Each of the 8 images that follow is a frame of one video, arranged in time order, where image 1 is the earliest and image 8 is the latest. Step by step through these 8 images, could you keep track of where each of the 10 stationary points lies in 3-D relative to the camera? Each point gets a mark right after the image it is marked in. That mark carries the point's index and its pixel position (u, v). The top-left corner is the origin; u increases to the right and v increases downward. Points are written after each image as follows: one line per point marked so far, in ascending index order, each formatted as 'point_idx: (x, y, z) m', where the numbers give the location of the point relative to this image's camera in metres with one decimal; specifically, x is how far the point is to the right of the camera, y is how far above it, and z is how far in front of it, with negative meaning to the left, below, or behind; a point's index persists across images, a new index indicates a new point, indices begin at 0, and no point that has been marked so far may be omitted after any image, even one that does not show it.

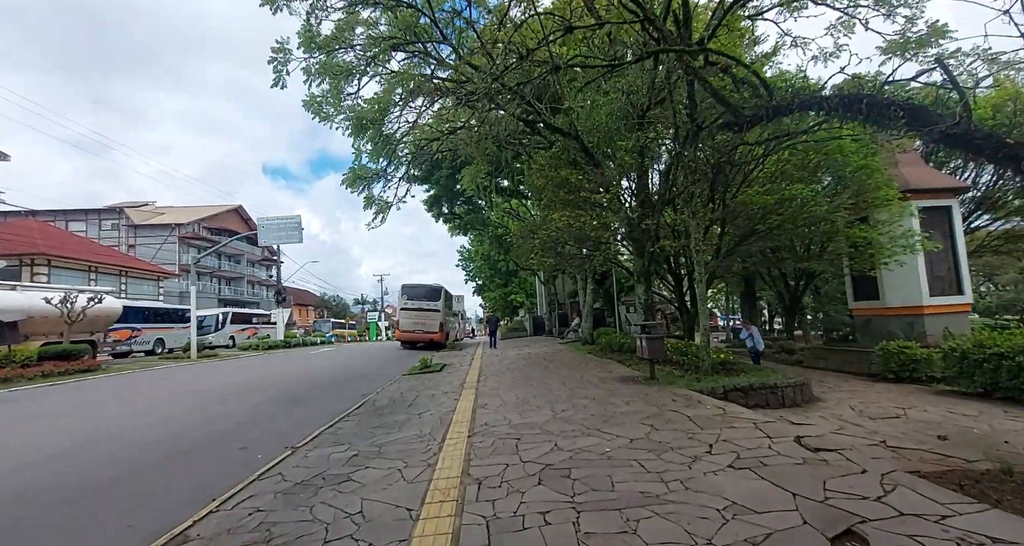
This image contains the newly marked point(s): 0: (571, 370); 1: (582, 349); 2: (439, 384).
0: (+1.4, -2.2, +10.2) m
1: (+2.3, -2.6, +15.2) m
2: (-1.6, -2.4, +9.8) m
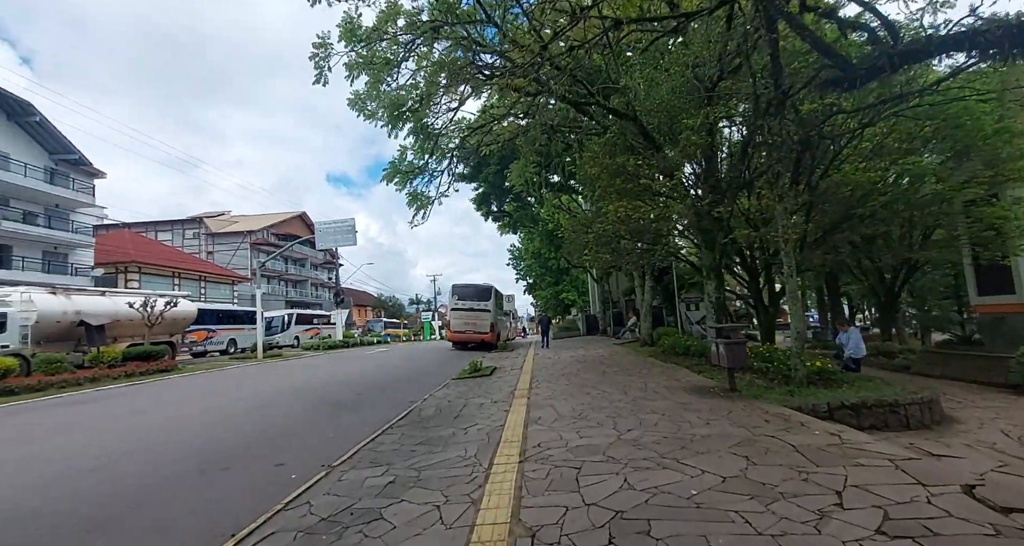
0: (+2.5, -2.1, +9.2) m
1: (+4.0, -2.4, +14.1) m
2: (-0.5, -2.4, +9.2) m
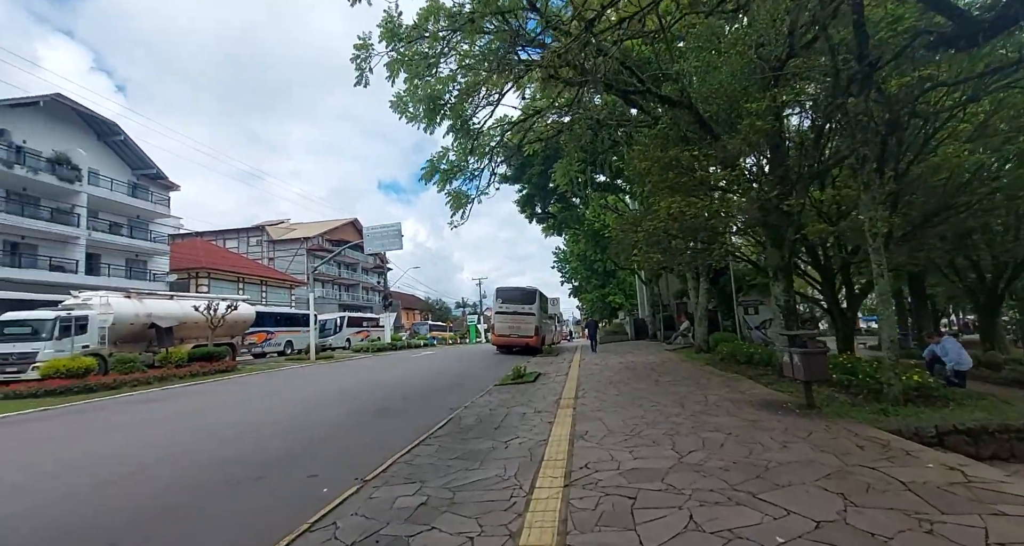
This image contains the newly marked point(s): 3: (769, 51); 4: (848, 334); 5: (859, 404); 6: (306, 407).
0: (+3.3, -2.1, +8.5) m
1: (+5.3, -2.5, +13.2) m
2: (+0.4, -2.4, +8.7) m
3: (+4.1, +3.6, +7.4) m
4: (+6.4, -1.2, +8.8) m
5: (+4.1, -1.6, +5.5) m
6: (-4.4, -2.9, +10.0) m
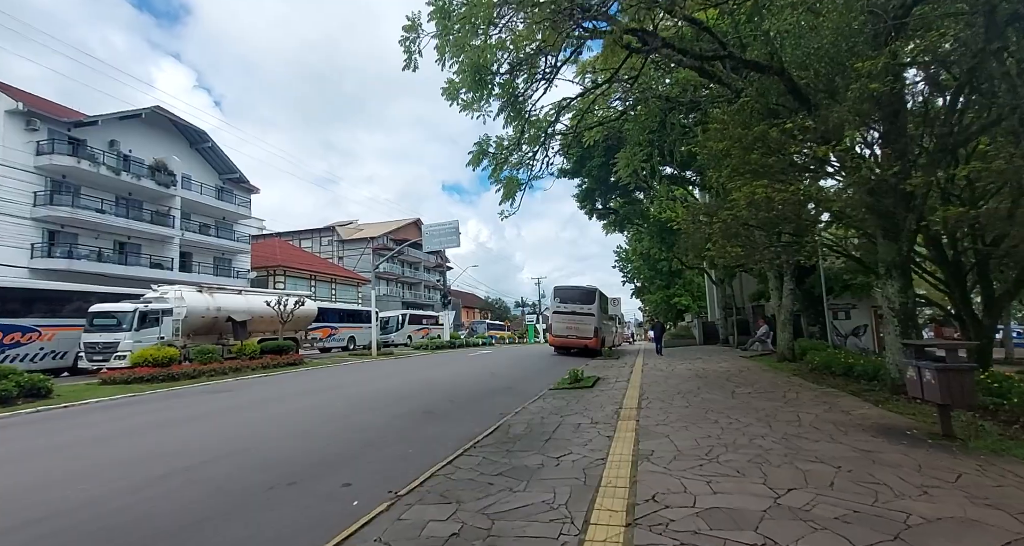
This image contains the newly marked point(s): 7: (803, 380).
0: (+4.2, -2.0, +7.3) m
1: (+6.8, -2.4, +11.7) m
2: (+1.3, -2.3, +7.9) m
3: (+4.9, +3.6, +6.1) m
4: (+7.4, -1.1, +7.2) m
5: (+4.6, -1.5, +4.2) m
6: (-3.3, -2.8, +9.8) m
7: (+6.1, -2.3, +9.7) m
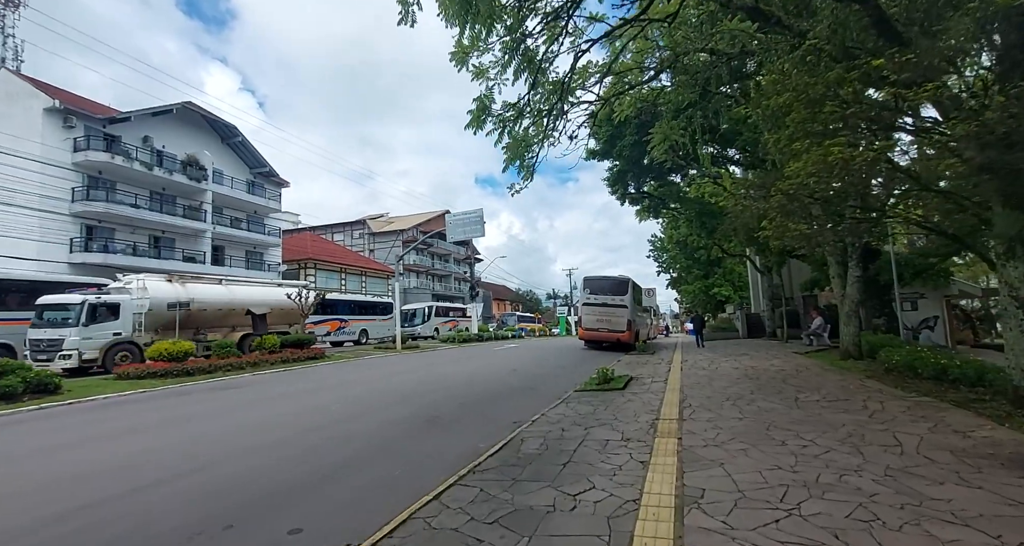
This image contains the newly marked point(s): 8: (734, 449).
0: (+4.4, -1.8, +5.8) m
1: (+7.3, -2.1, +10.0) m
2: (+1.6, -2.1, +6.7) m
3: (+4.9, +3.8, +4.5) m
4: (+7.5, -0.9, +5.6) m
5: (+4.6, -1.3, +2.7) m
6: (-2.9, -2.6, +8.9) m
7: (+6.5, -2.0, +8.1) m
8: (+2.3, -1.8, +4.8) m
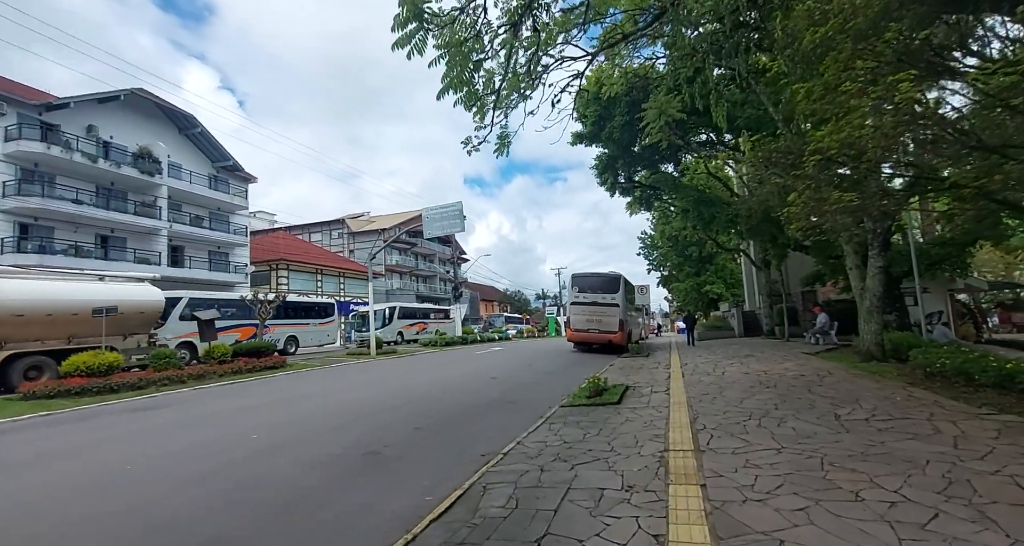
0: (+4.0, -1.6, +4.3) m
1: (+6.8, -1.9, +8.6) m
2: (+1.2, -1.9, +5.1) m
3: (+4.5, +4.0, +3.0) m
4: (+7.1, -0.6, +4.1) m
5: (+4.3, -1.1, +1.2) m
6: (-3.3, -2.5, +7.2) m
7: (+6.1, -1.7, +6.6) m
8: (+2.0, -1.6, +3.2) m
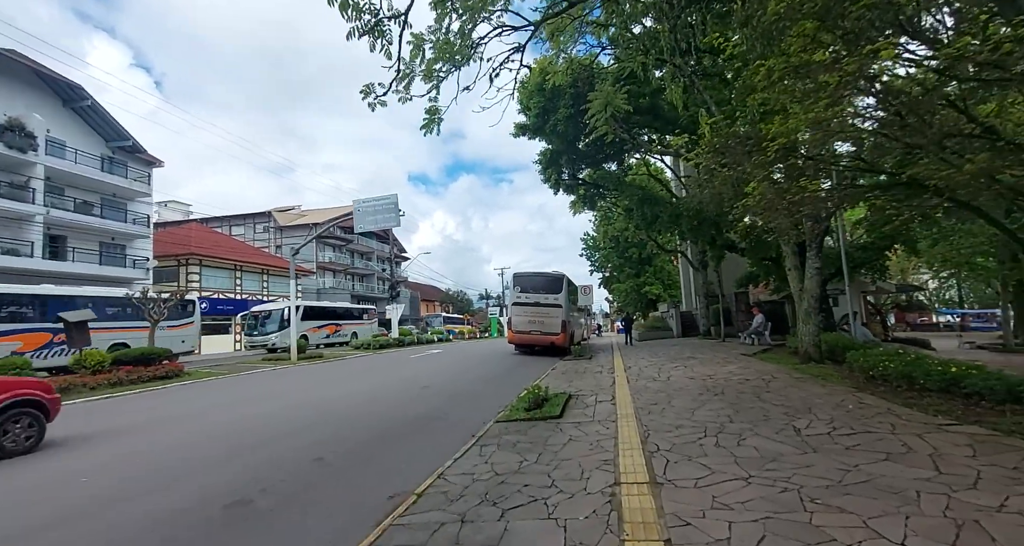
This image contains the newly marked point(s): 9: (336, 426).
0: (+3.4, -1.6, +3.8) m
1: (+5.6, -1.9, +8.4) m
2: (+0.4, -1.9, +4.3) m
3: (+4.1, +4.0, +2.6) m
4: (+6.5, -0.7, +4.0) m
5: (+4.0, -1.1, +0.8) m
6: (-4.3, -2.4, +5.7) m
7: (+5.1, -1.8, +6.3) m
8: (+1.4, -1.6, +2.4) m
9: (-2.9, -2.5, +7.6) m
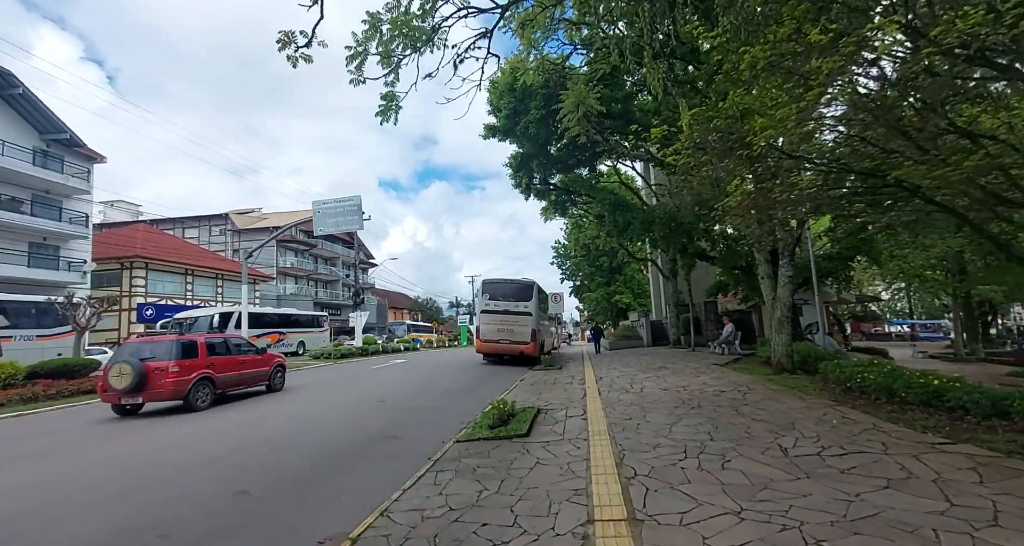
0: (+3.1, -1.6, +3.4) m
1: (+5.0, -2.0, +8.1) m
2: (+0.1, -1.9, +3.6) m
3: (+3.9, +4.0, +2.3) m
4: (+6.2, -0.7, +3.8) m
5: (+3.9, -1.1, +0.4) m
6: (-4.7, -2.4, +4.8) m
7: (+4.6, -1.8, +6.0) m
8: (+1.2, -1.6, +1.9) m
9: (-3.4, -2.5, +6.8) m
